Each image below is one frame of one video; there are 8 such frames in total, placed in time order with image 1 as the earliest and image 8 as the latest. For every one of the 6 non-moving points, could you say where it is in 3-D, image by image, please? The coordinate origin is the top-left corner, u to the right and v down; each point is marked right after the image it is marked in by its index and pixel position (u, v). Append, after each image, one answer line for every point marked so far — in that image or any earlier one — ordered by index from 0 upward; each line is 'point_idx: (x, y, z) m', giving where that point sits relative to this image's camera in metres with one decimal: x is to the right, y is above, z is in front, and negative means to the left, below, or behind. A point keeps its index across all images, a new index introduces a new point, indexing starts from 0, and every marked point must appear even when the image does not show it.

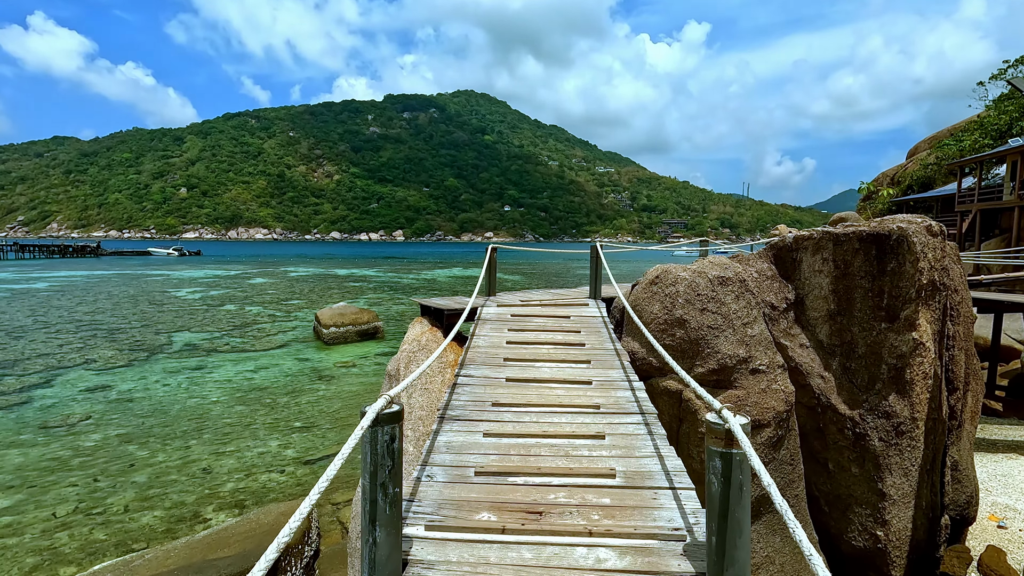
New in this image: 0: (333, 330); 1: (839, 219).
0: (-4.8, -1.1, +14.2) m
1: (+11.7, +2.5, +19.1) m
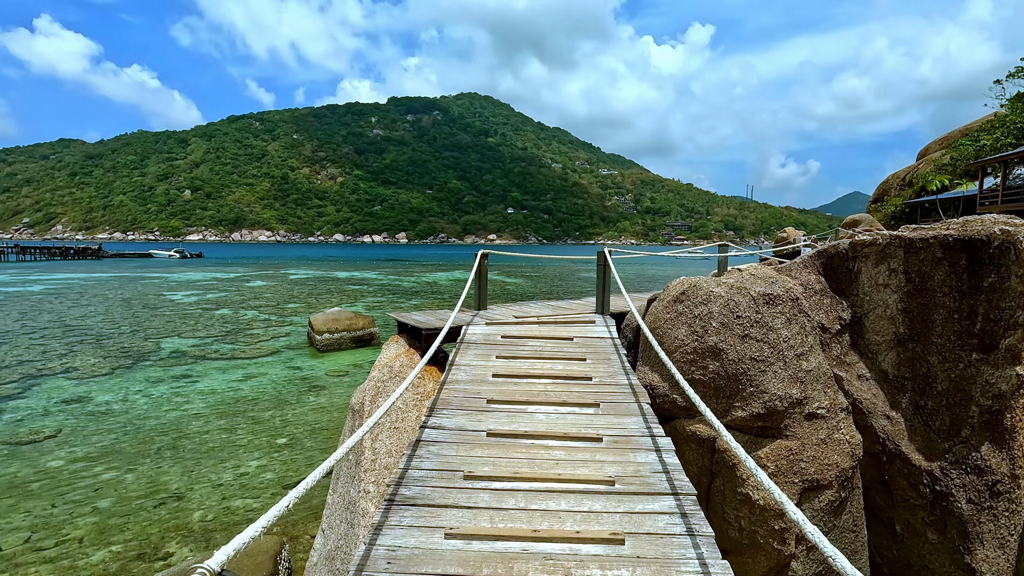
0: (-4.7, -1.2, +13.7) m
1: (+11.8, +2.3, +18.4) m
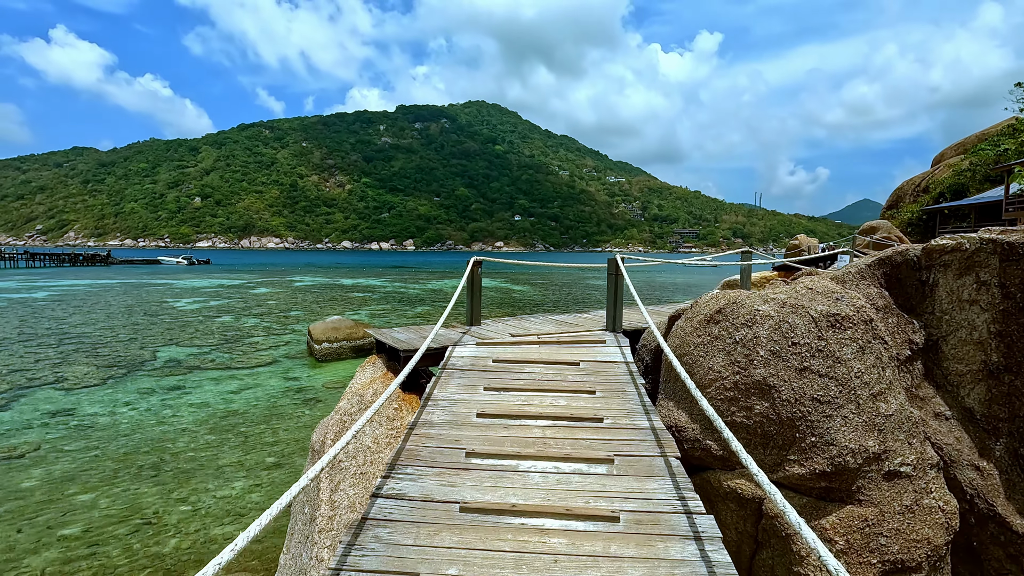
0: (-4.6, -1.4, +13.3) m
1: (+11.9, +2.0, +17.8) m
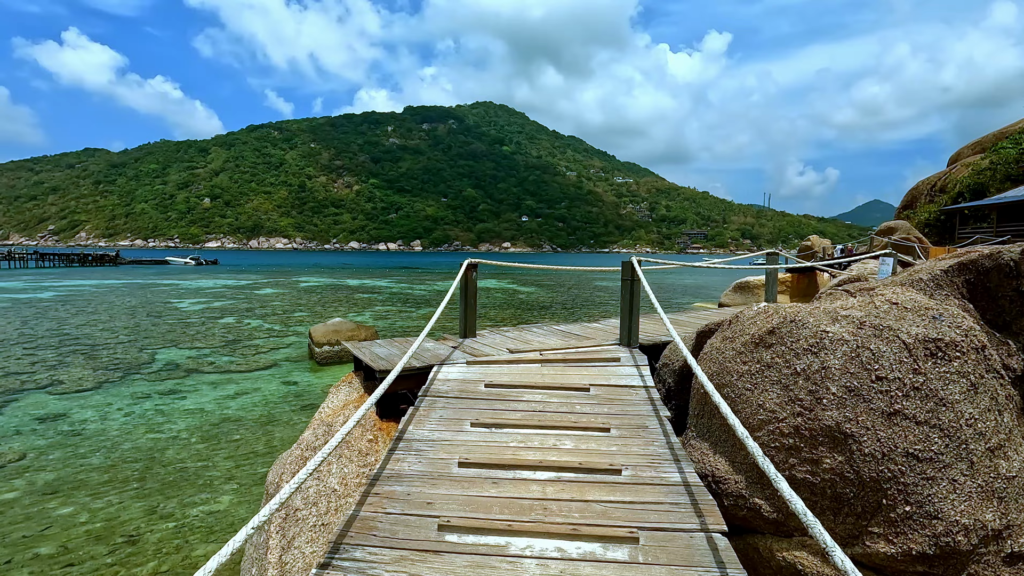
0: (-4.5, -1.5, +12.9) m
1: (+12.1, +1.9, +17.3) m
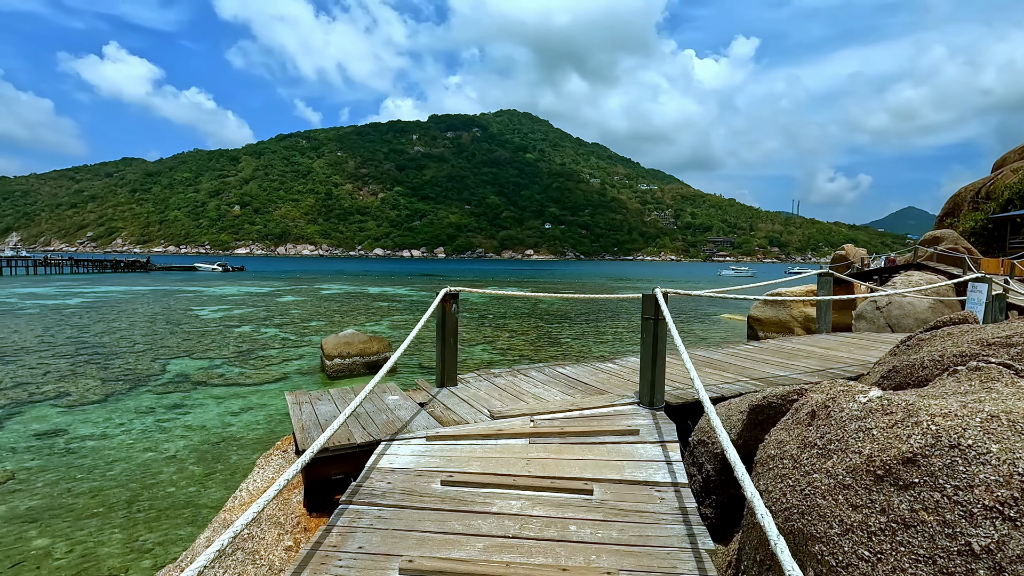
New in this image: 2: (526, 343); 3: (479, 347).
0: (-4.1, -1.7, +12.5) m
1: (+12.7, +1.5, +16.2) m
2: (+0.4, -1.7, +16.7) m
3: (-1.0, -1.8, +15.9) m
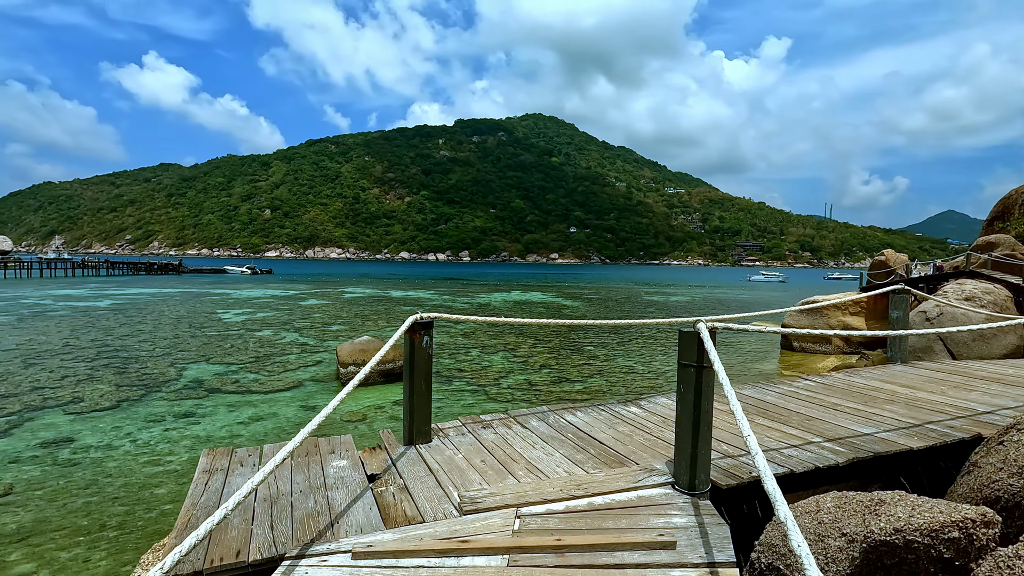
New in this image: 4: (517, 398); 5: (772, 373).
0: (-3.7, -1.8, +12.2) m
1: (+13.3, +1.3, +15.1) m
2: (+1.1, -1.9, +16.1) m
3: (-0.4, -2.0, +15.4) m
4: (+0.1, -2.3, +11.1) m
5: (+6.5, -2.1, +13.4) m
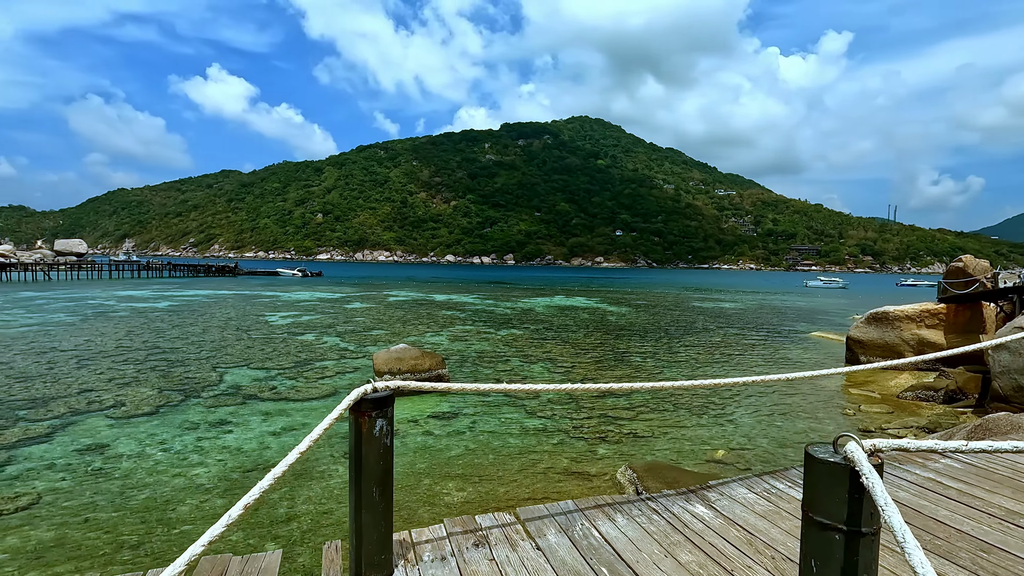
0: (-2.8, -2.0, +11.8) m
1: (+14.4, +1.0, +13.4) m
2: (+2.3, -2.1, +15.4) m
3: (+0.8, -2.1, +14.7) m
4: (+0.9, -2.4, +10.4) m
5: (+7.5, -2.4, +12.3) m
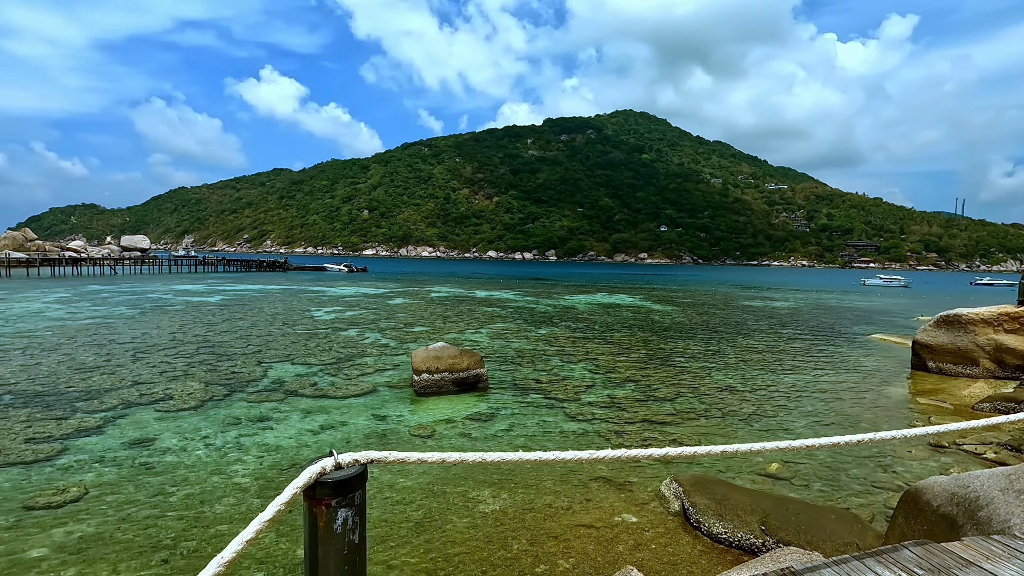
0: (-1.9, -1.9, +11.7) m
1: (+15.4, +0.9, +11.9) m
2: (+3.4, -2.1, +14.9) m
3: (+1.8, -2.1, +14.4) m
4: (+1.6, -2.4, +10.0) m
5: (+8.3, -2.4, +11.4) m
